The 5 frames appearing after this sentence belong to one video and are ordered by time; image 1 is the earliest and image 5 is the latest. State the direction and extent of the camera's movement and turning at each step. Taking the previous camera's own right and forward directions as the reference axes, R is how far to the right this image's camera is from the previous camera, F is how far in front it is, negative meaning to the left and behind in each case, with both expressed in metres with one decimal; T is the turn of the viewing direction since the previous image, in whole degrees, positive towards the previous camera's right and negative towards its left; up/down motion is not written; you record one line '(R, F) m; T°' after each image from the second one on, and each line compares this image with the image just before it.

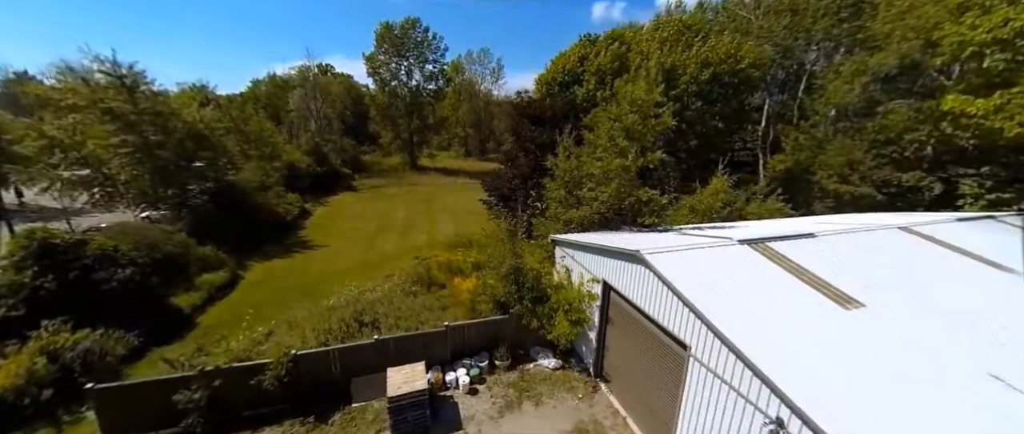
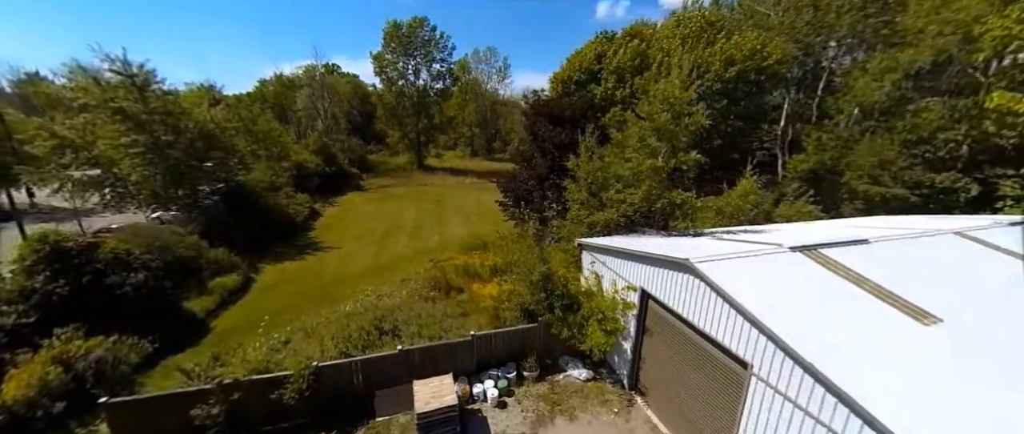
(-0.5, +0.4) m; -1°
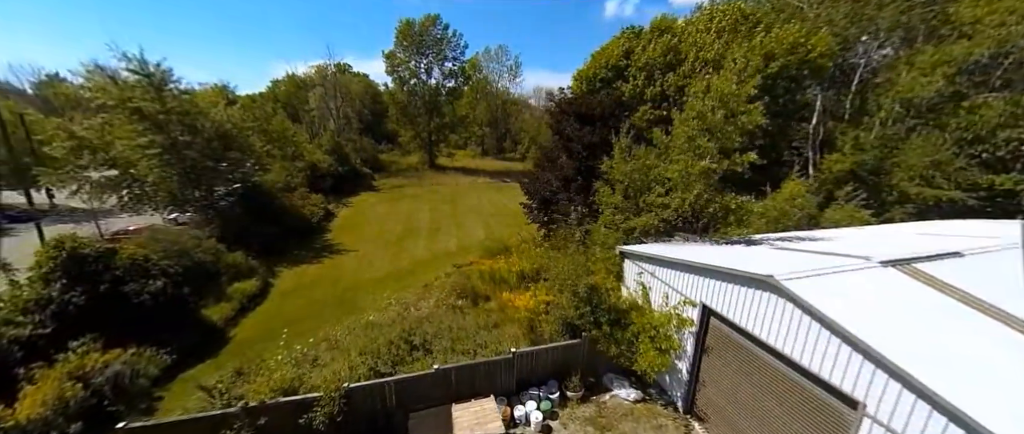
(-0.7, +0.6) m; -1°
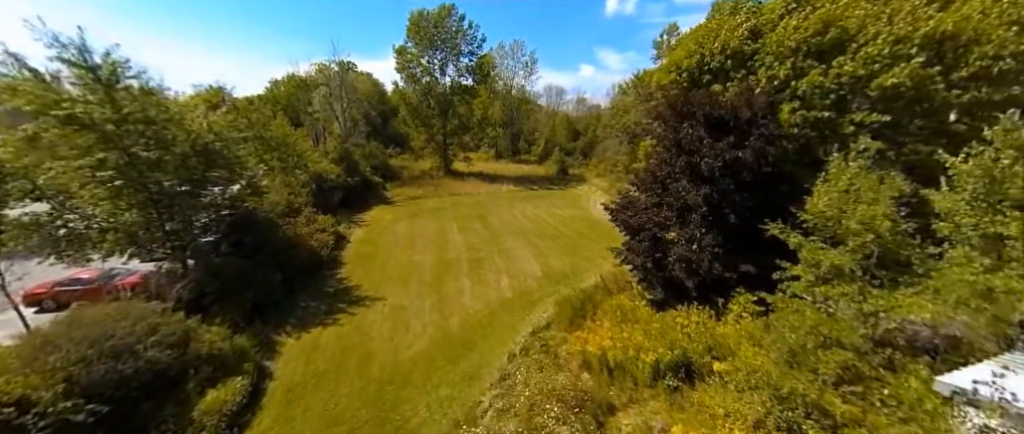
(-2.6, +4.2) m; 0°
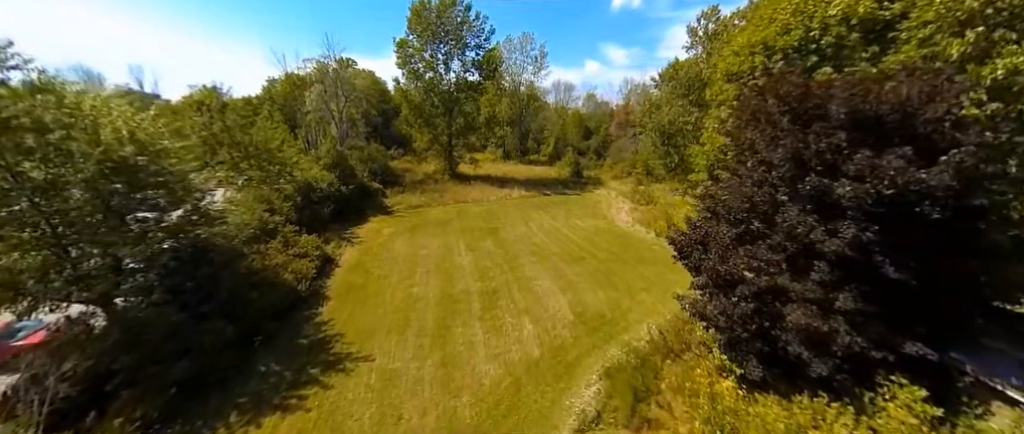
(-0.6, +3.3) m; -1°
